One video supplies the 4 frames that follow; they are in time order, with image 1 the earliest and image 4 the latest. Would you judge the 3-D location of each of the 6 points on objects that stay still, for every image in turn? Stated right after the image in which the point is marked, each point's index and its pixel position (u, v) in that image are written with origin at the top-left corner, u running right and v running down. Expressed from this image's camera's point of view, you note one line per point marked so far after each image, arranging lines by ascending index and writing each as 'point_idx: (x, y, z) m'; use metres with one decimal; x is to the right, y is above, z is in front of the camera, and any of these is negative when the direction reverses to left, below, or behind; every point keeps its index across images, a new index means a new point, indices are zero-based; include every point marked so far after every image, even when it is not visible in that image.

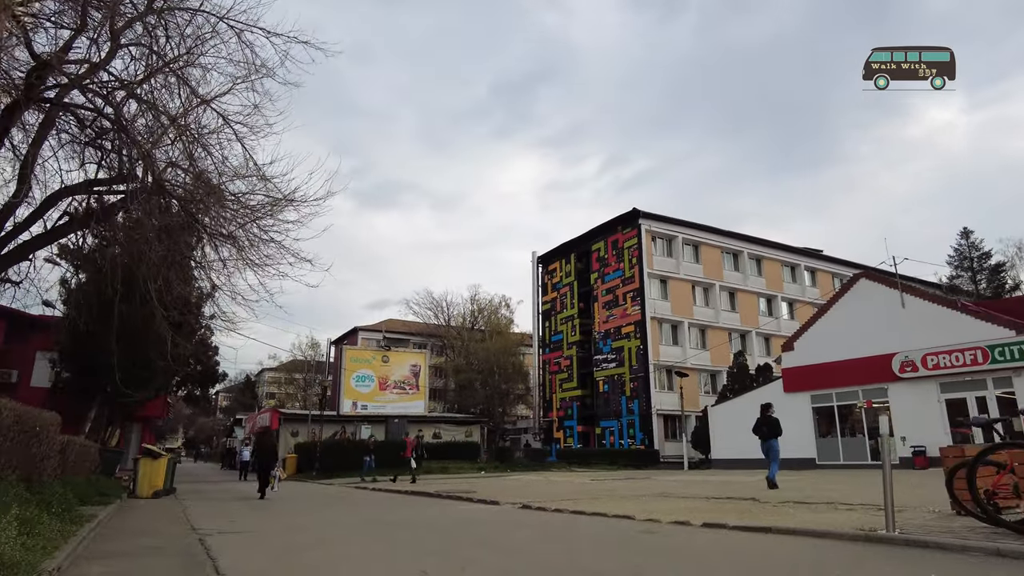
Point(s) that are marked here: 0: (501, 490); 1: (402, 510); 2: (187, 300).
0: (-0.3, -5.3, +16.3) m
1: (-2.2, -4.5, +12.8) m
2: (-8.0, -0.4, +15.5) m
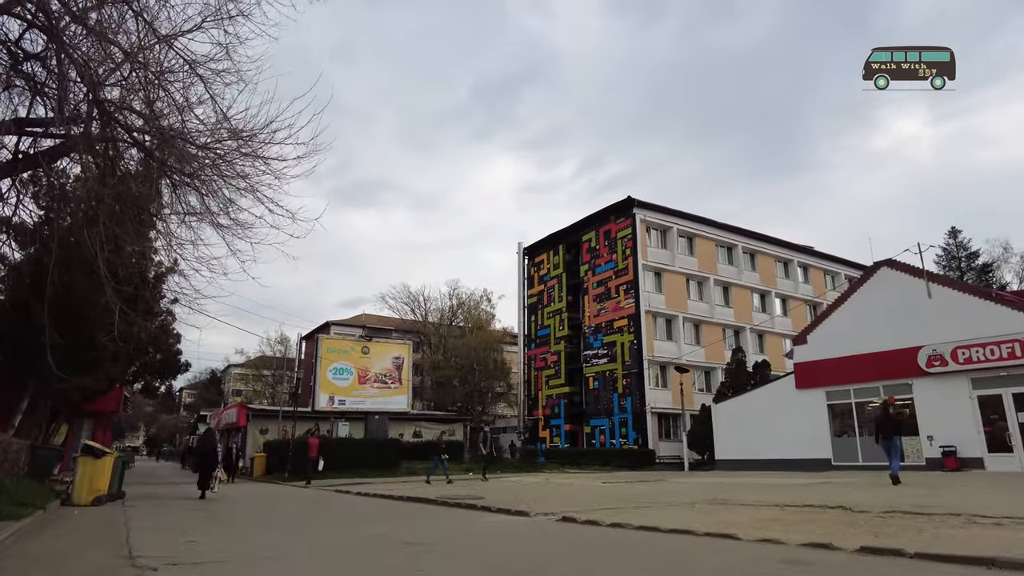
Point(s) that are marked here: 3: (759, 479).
0: (0.0, -4.7, +14.1) m
1: (-1.8, -3.9, +10.5) m
2: (-7.6, +0.3, +12.9) m
3: (+7.5, -5.8, +19.0) m
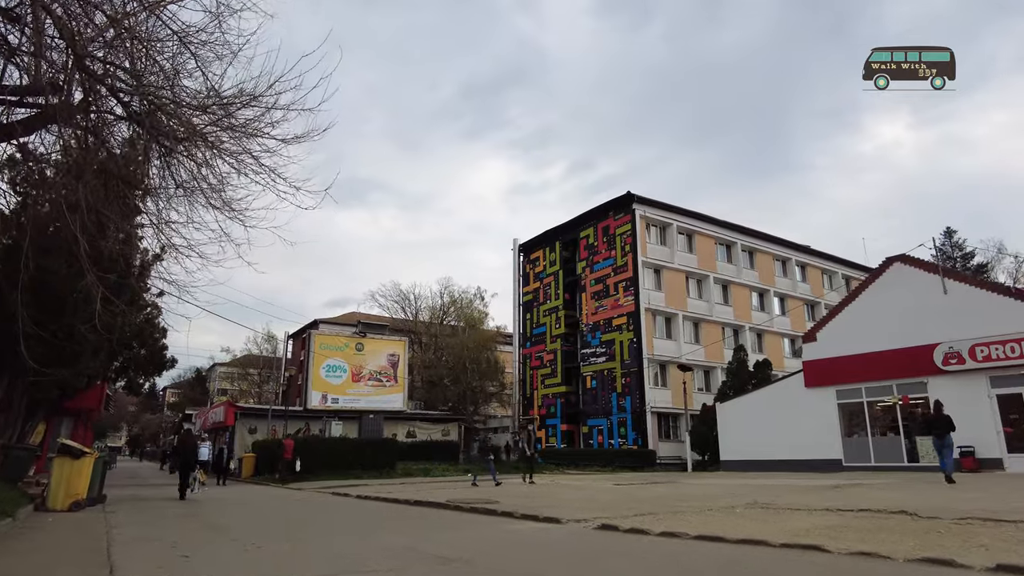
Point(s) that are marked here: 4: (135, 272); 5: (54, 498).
0: (+0.2, -4.4, +13.2) m
1: (-1.5, -3.6, +9.5) m
2: (-7.3, +0.6, +11.9) m
3: (+7.7, -5.6, +18.2) m
4: (-7.2, +0.2, +12.0) m
5: (-8.6, -4.0, +11.8) m
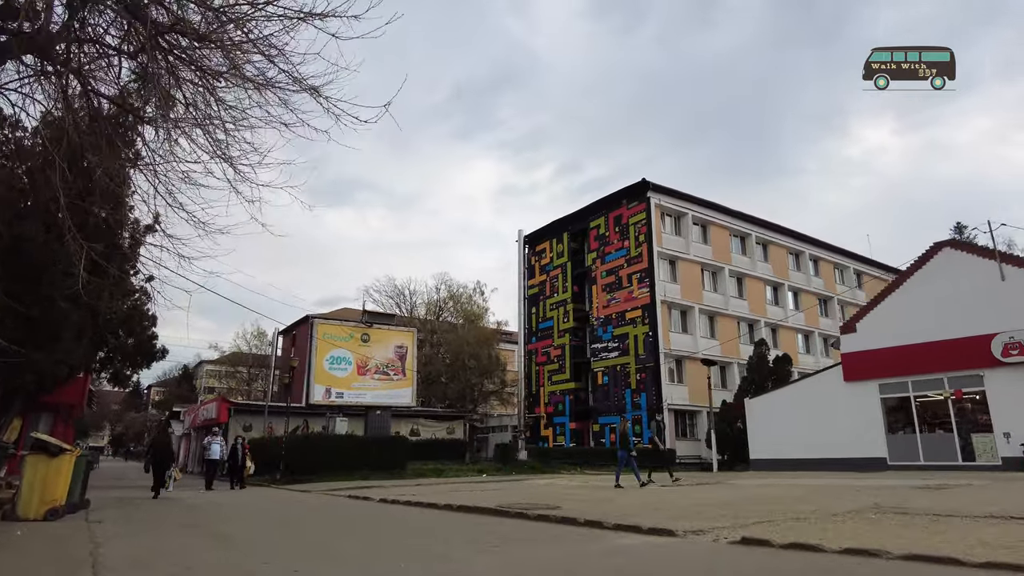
0: (+1.2, -3.9, +11.4) m
1: (-0.4, -3.1, +7.7) m
2: (-6.3, +1.2, +9.9) m
3: (+8.5, -5.1, +16.6) m
4: (-6.2, +0.8, +10.0) m
5: (-7.6, -3.4, +9.9) m
